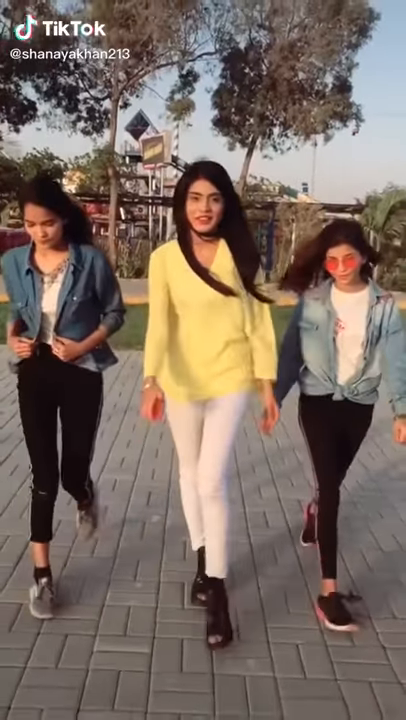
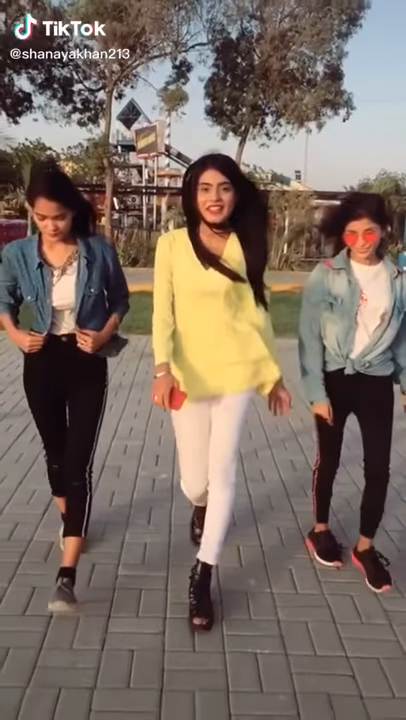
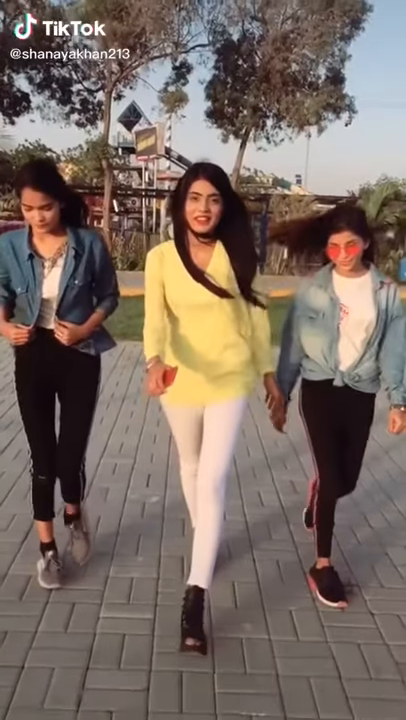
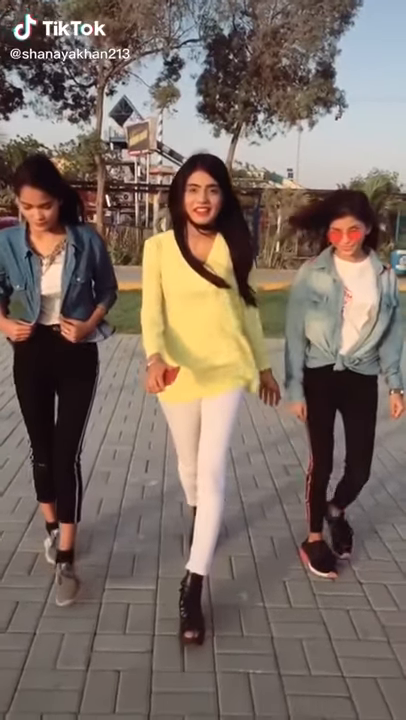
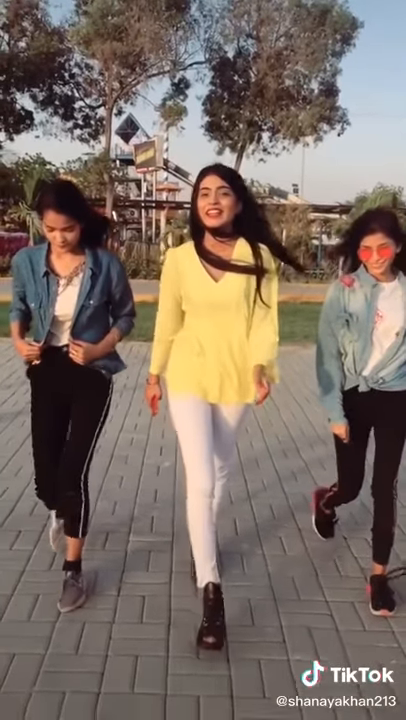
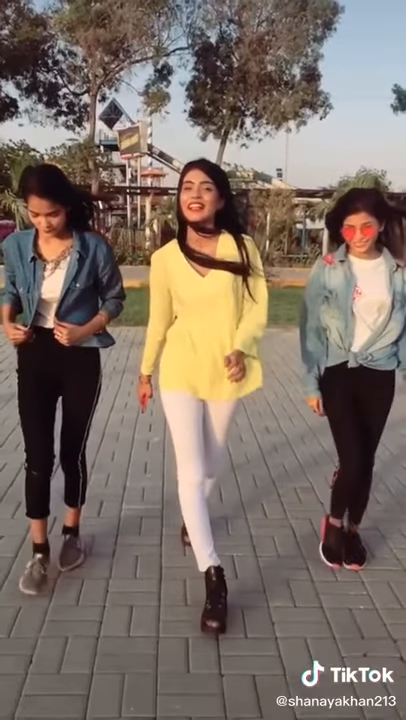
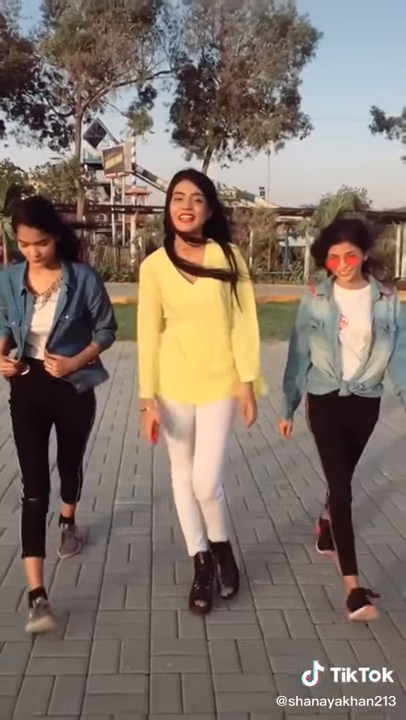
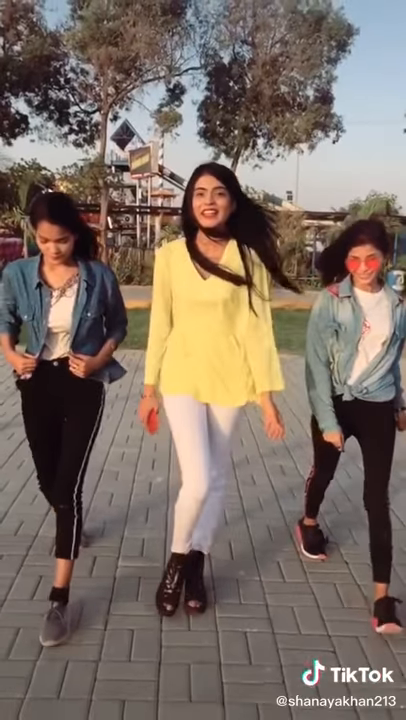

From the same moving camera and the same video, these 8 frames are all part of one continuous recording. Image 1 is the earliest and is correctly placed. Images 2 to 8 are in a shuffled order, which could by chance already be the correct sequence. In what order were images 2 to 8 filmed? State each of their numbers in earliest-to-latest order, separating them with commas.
3, 4, 2, 8, 5, 6, 7
